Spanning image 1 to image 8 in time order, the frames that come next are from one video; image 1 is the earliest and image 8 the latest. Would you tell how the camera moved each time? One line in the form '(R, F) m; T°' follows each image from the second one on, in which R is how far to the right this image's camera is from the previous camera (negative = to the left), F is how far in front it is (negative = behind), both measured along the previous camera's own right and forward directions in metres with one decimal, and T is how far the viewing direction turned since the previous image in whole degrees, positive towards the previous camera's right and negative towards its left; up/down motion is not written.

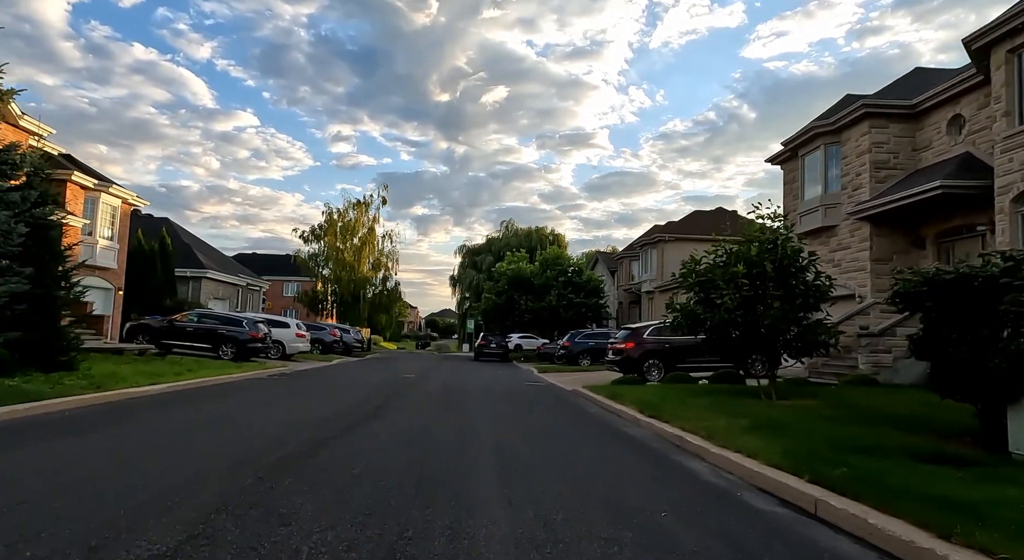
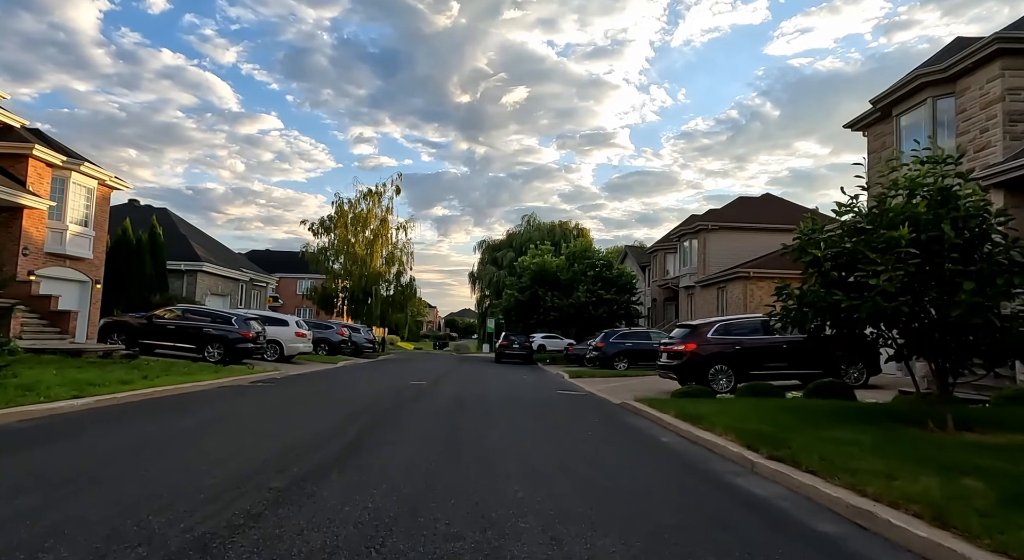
(-0.3, +3.3) m; -2°
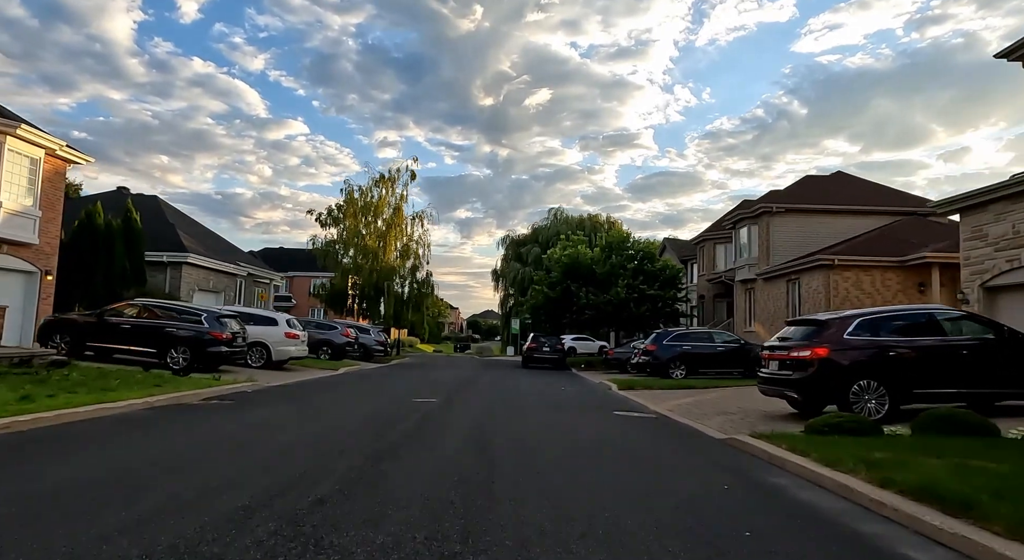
(-0.3, +4.2) m; -2°
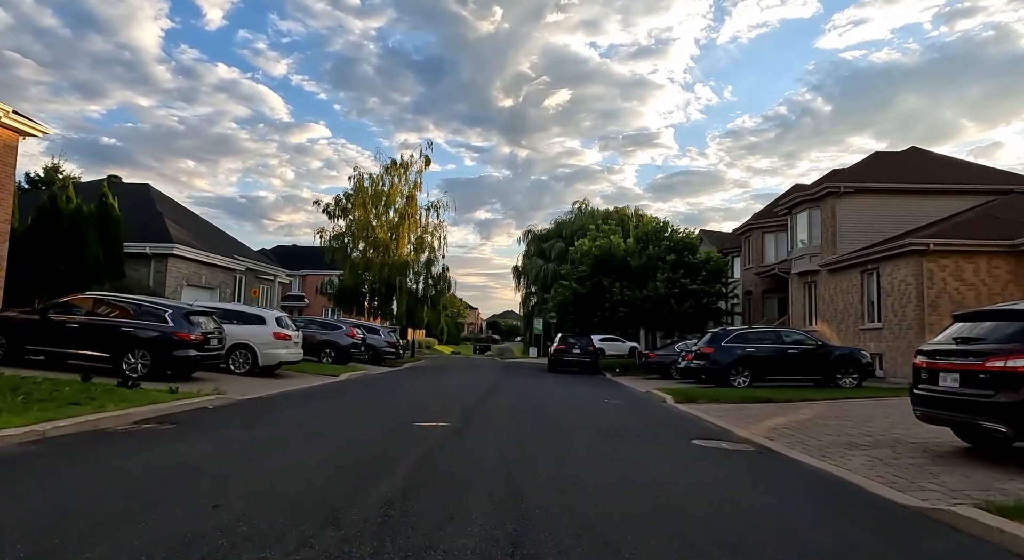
(-0.3, +3.2) m; -2°
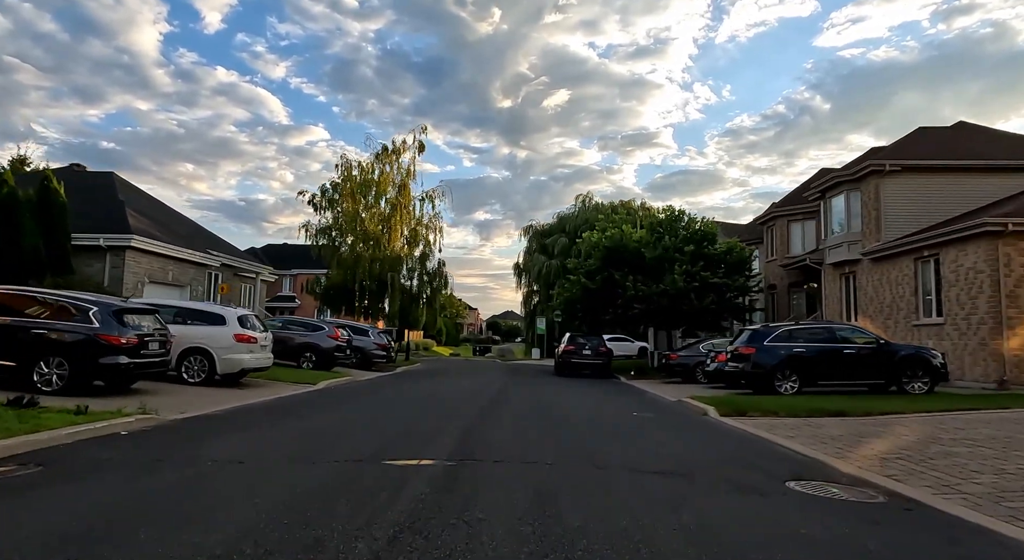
(-0.1, +2.6) m; 0°
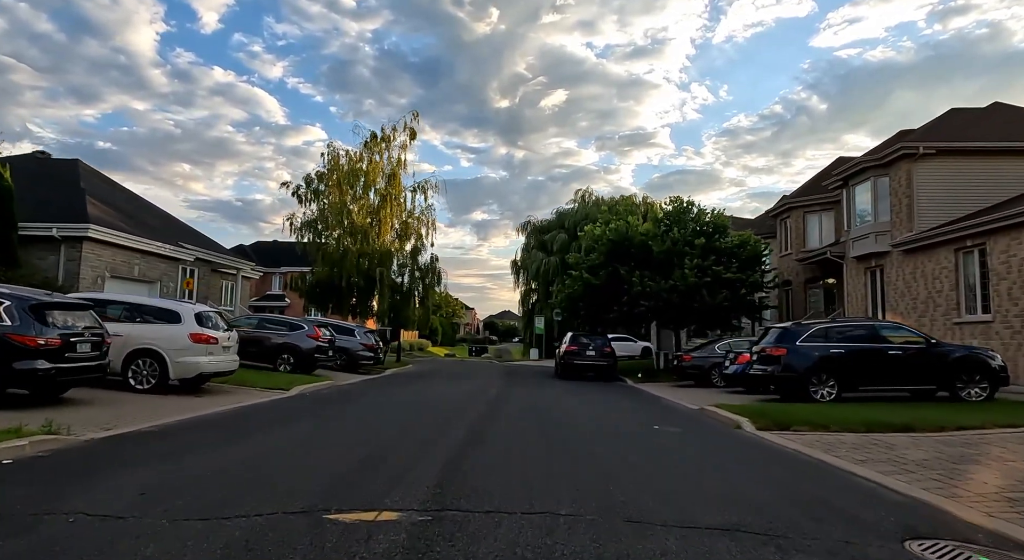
(0.0, +1.8) m; 0°
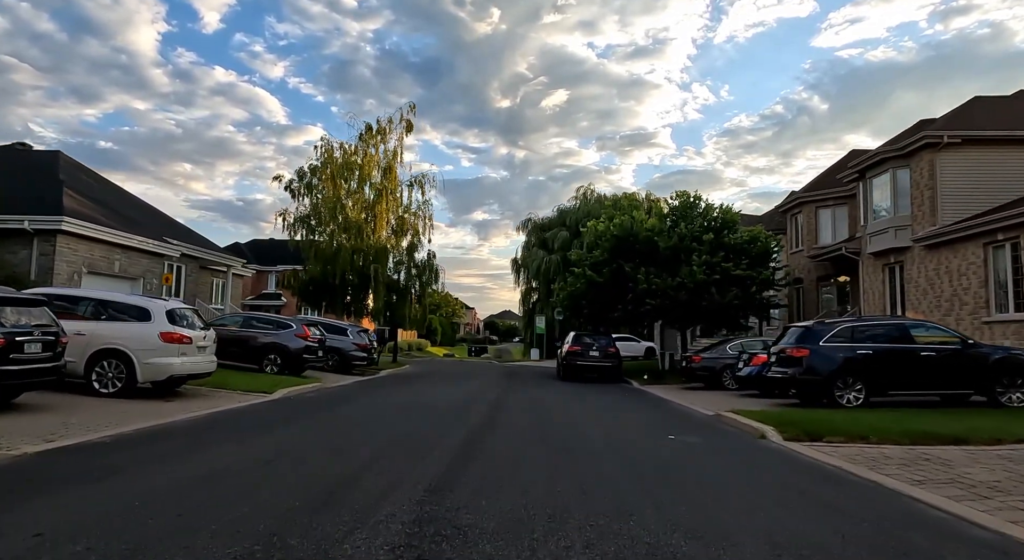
(0.0, +1.0) m; 0°
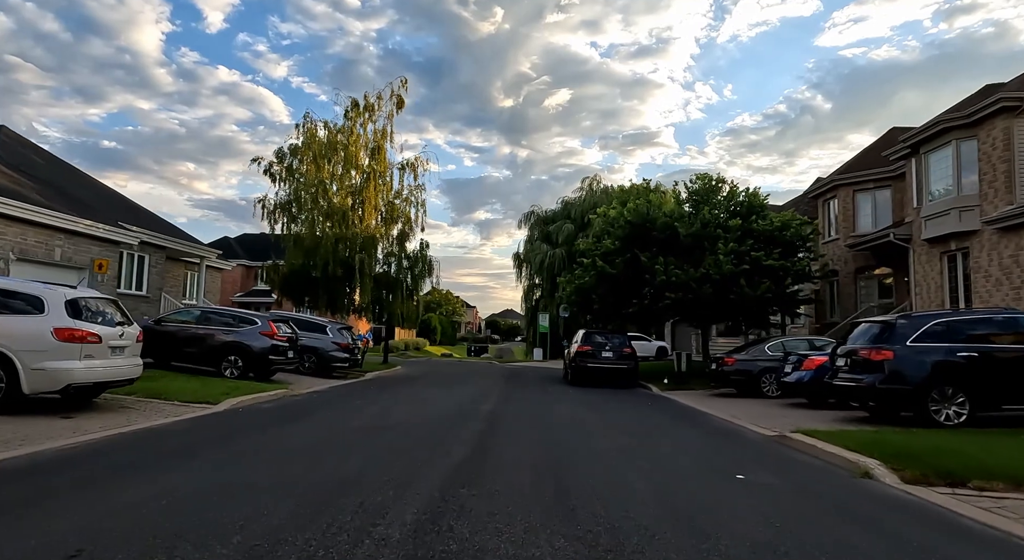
(0.0, +2.7) m; 0°
